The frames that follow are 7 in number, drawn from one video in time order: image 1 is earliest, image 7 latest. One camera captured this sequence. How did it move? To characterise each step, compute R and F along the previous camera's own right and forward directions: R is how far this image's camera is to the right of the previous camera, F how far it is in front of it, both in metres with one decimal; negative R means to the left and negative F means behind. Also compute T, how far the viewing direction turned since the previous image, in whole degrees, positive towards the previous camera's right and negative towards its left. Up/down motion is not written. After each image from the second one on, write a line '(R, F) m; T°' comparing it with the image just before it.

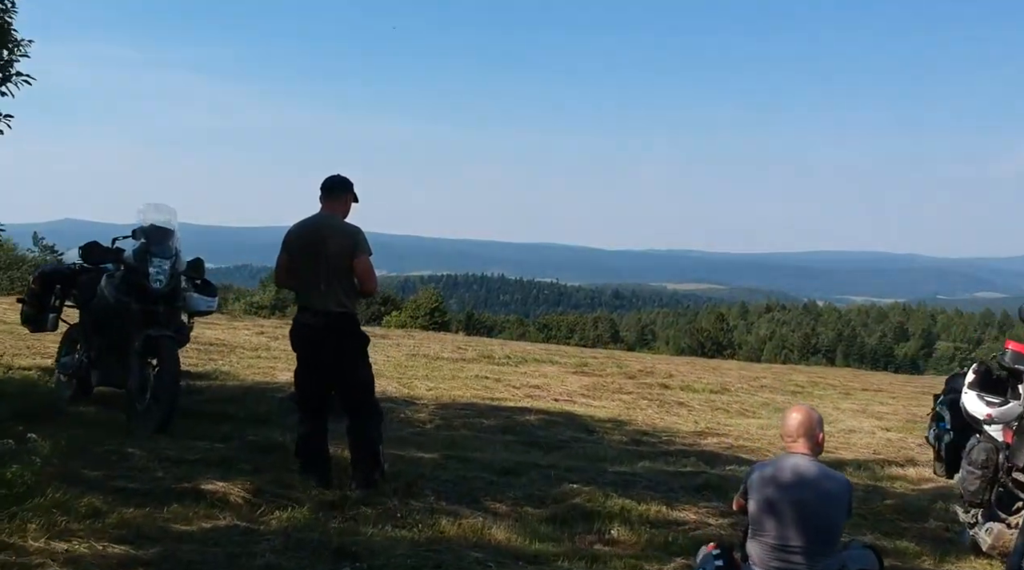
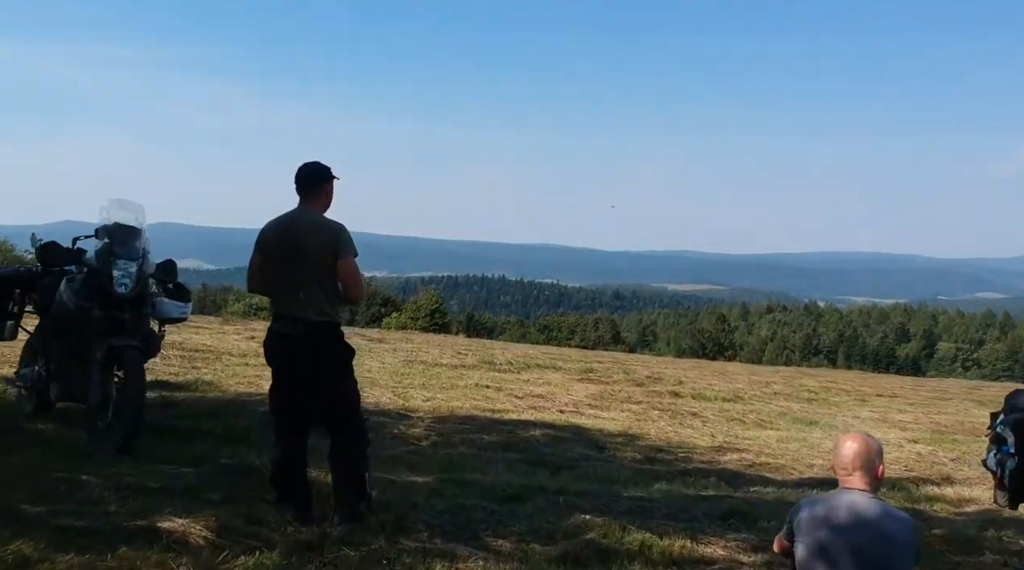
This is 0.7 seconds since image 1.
(0.0, +0.9) m; 0°
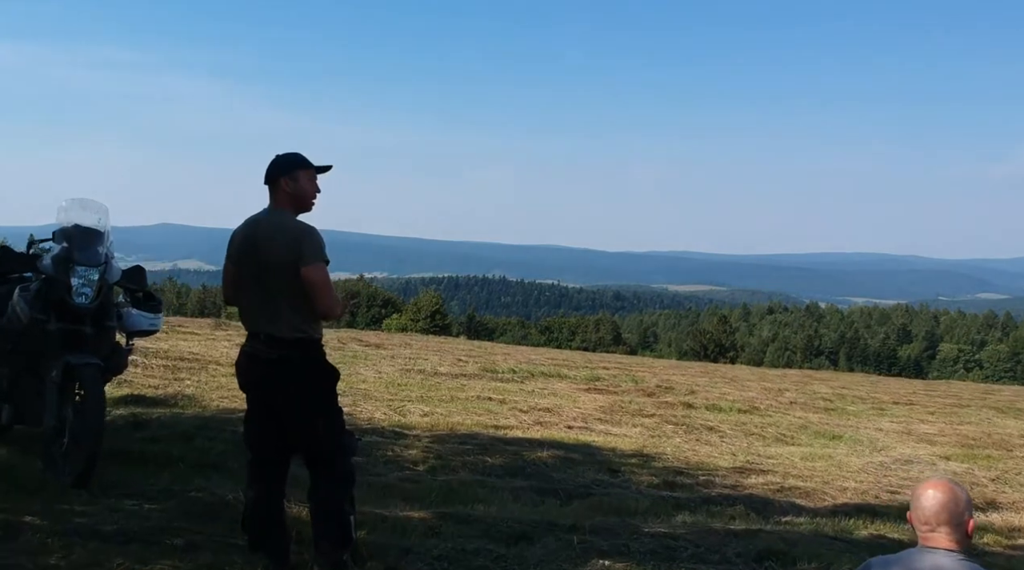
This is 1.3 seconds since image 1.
(0.0, +0.9) m; 0°
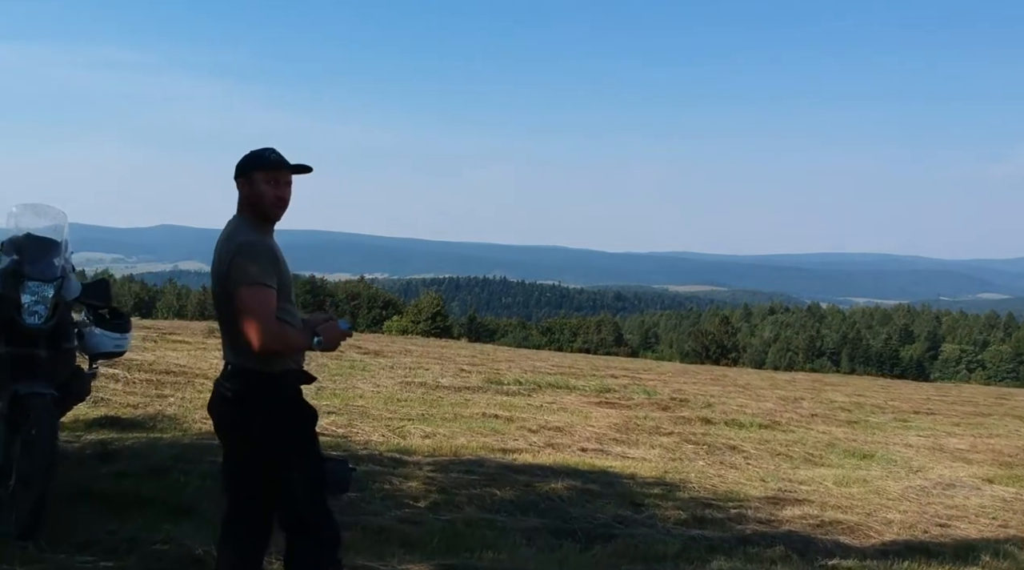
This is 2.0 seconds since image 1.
(-0.1, +1.0) m; 0°
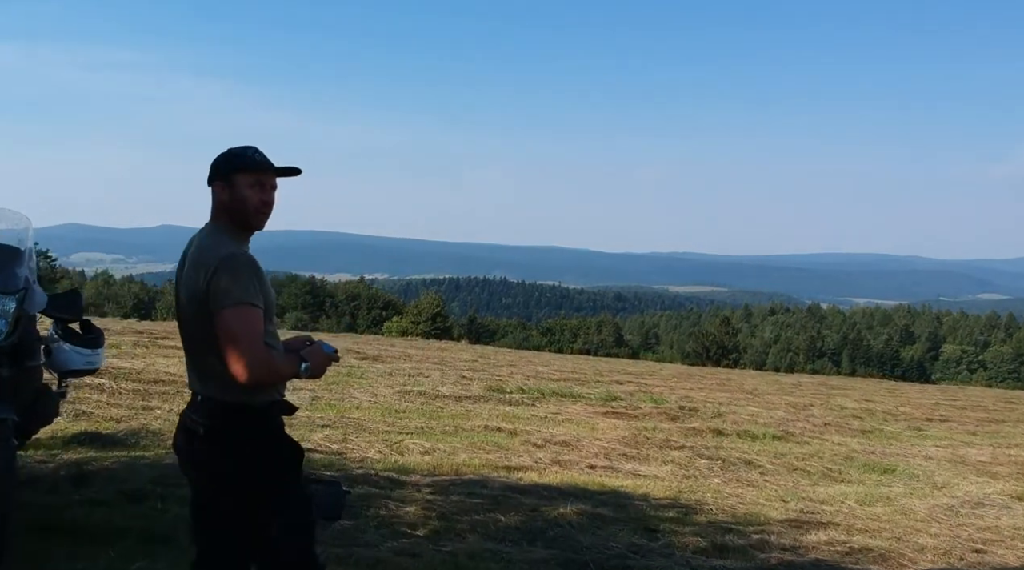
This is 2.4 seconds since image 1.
(0.0, +0.6) m; 0°
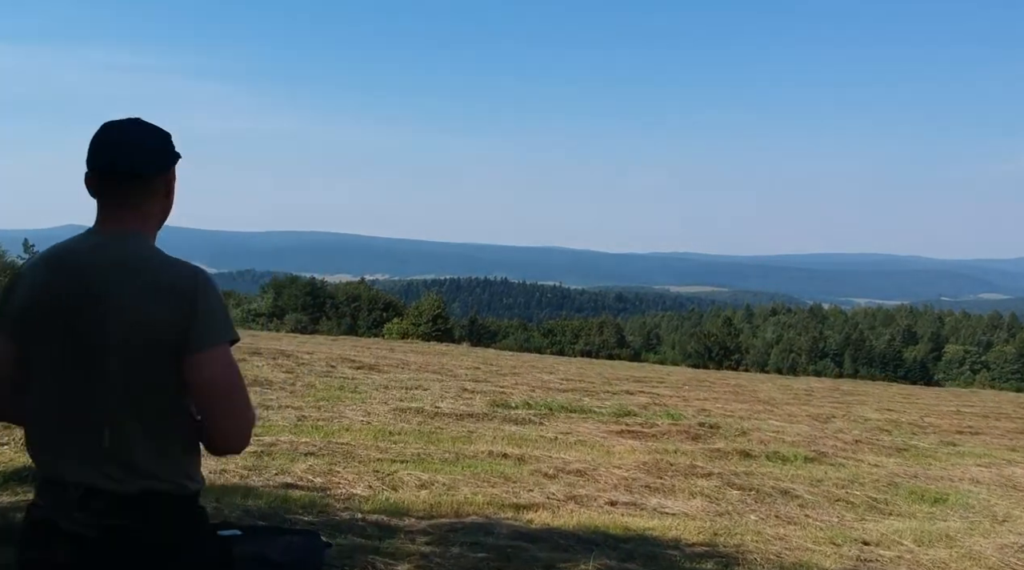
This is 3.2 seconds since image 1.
(-0.1, +1.3) m; 0°
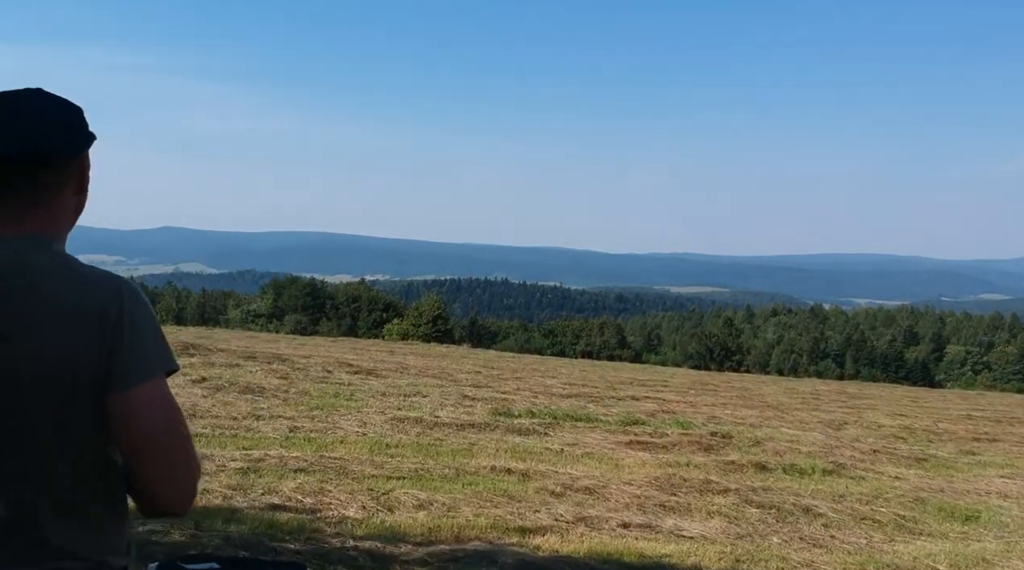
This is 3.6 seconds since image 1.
(0.0, +0.7) m; 0°
